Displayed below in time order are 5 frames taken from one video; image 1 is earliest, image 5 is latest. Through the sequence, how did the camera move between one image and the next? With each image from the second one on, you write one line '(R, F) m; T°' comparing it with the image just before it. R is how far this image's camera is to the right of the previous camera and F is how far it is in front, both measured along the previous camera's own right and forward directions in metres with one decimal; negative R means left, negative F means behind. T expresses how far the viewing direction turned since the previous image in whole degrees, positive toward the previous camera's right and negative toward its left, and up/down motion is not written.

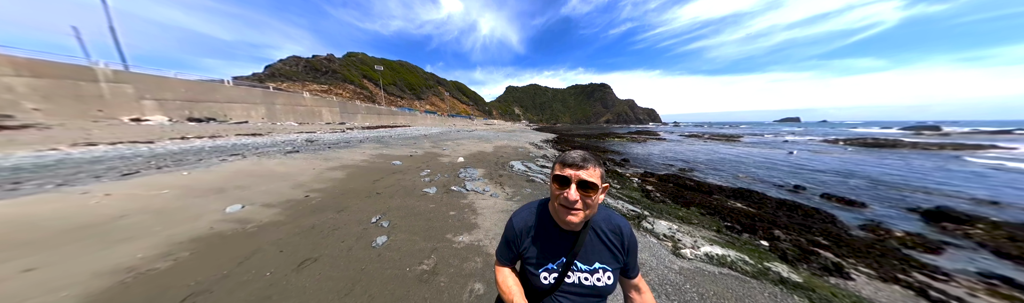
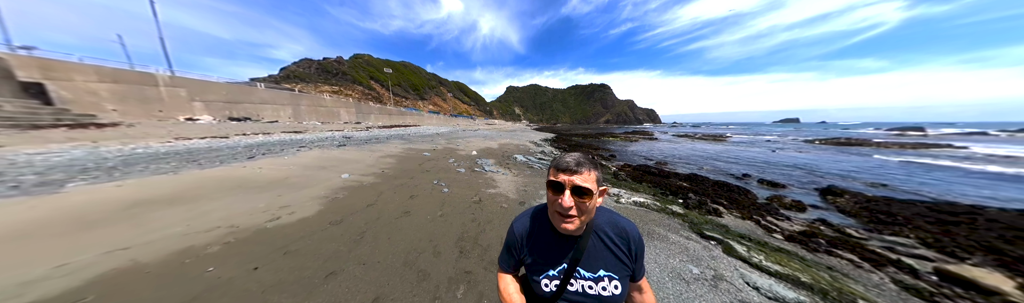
(-0.3, -2.4) m; 0°
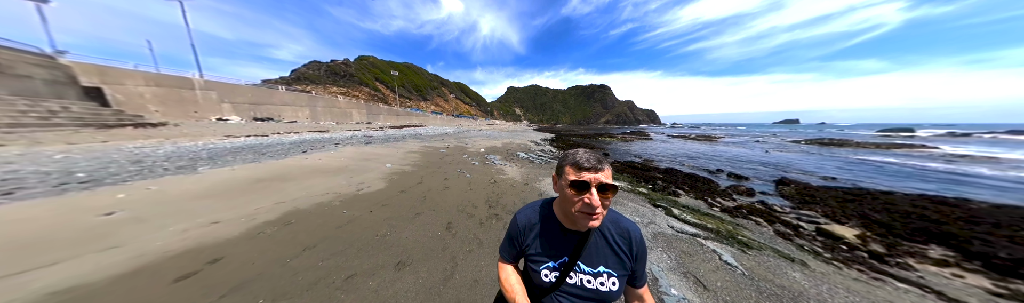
(-0.3, -1.8) m; 0°
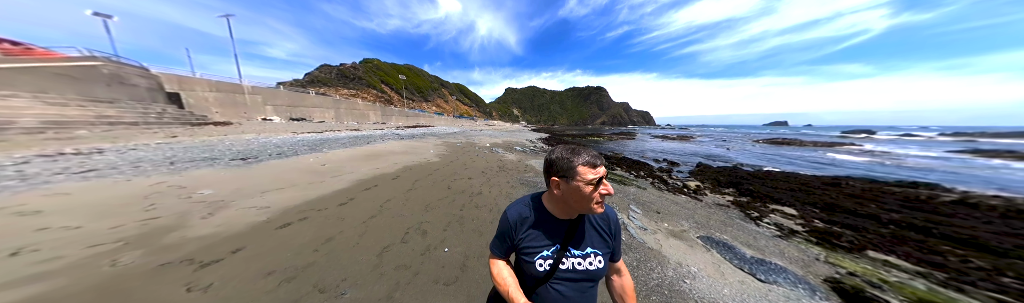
(-0.1, -4.4) m; +1°
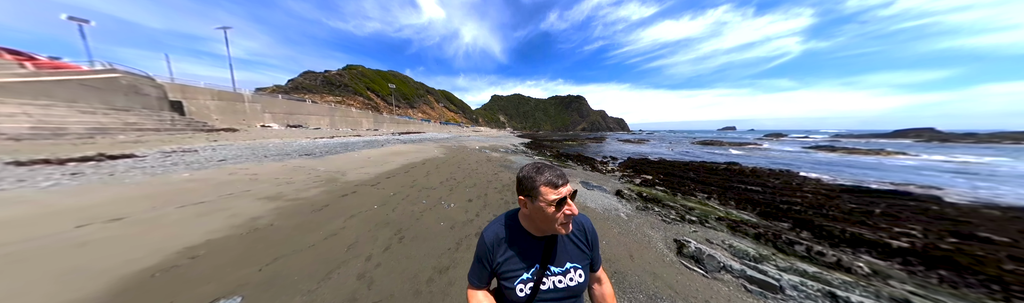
(+0.2, -4.8) m; +5°
